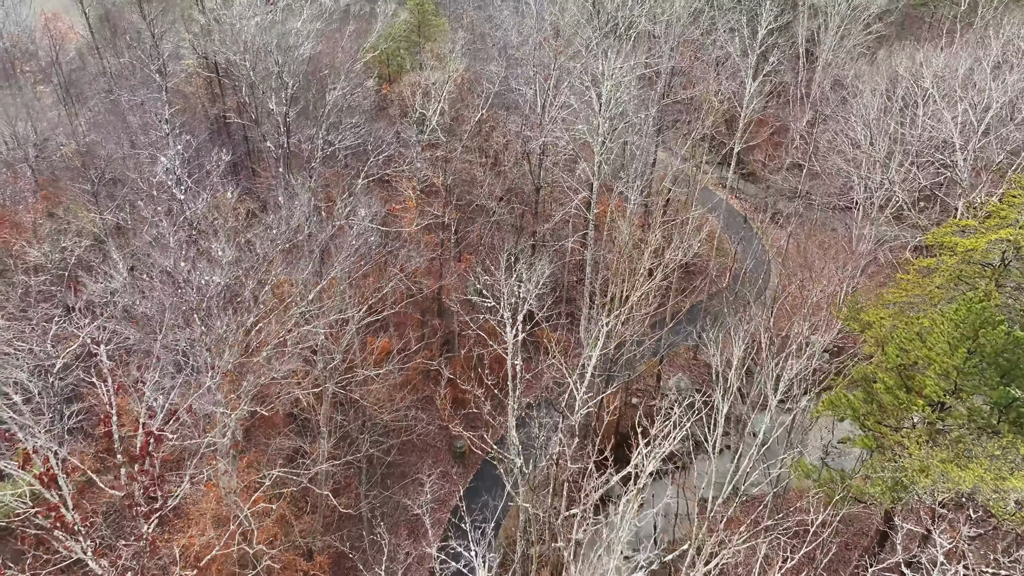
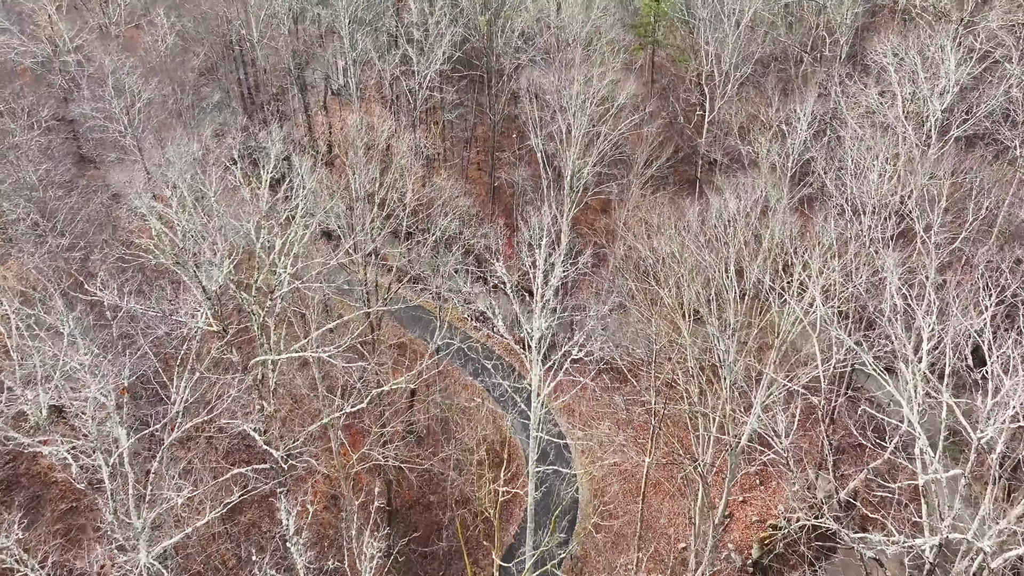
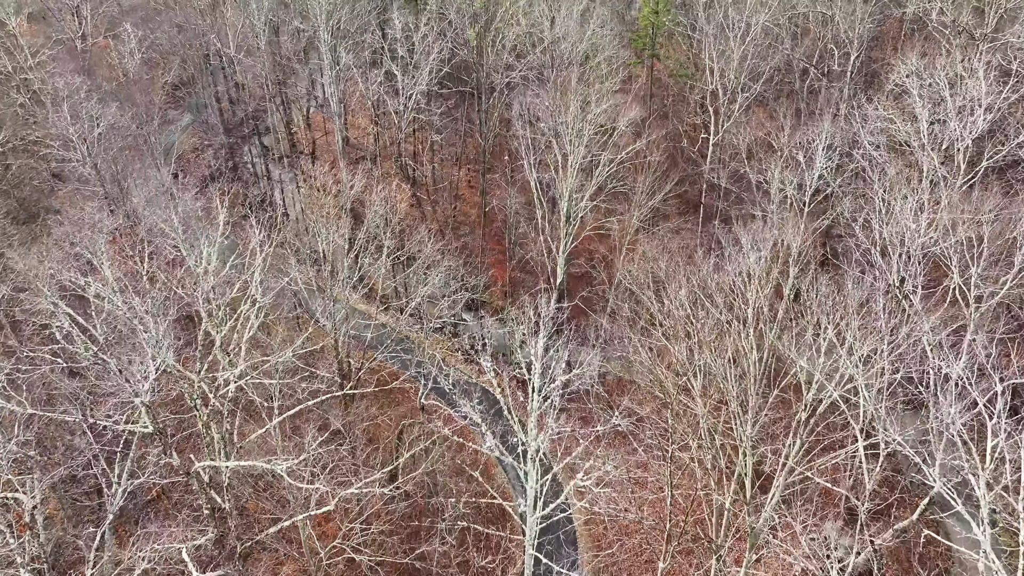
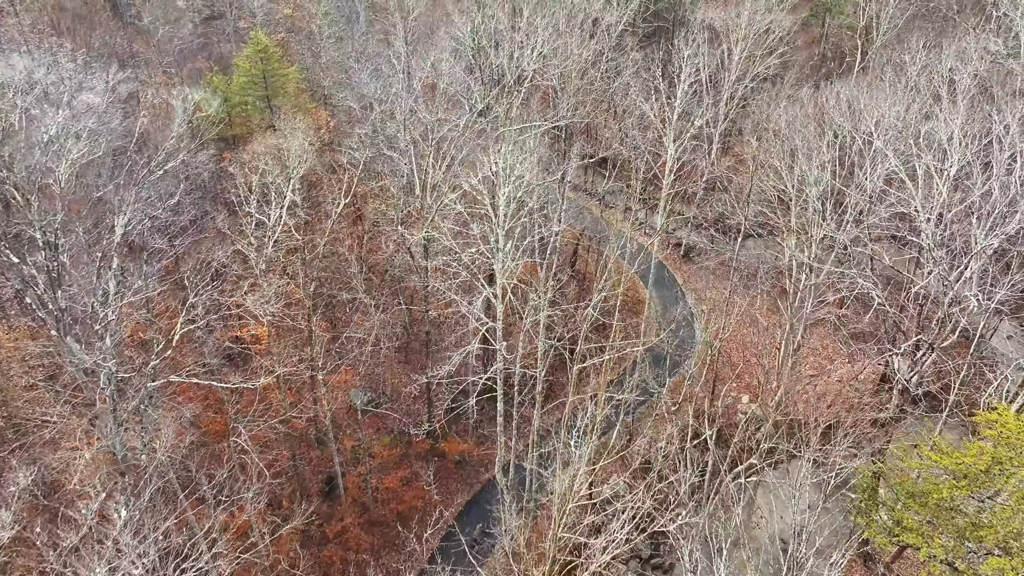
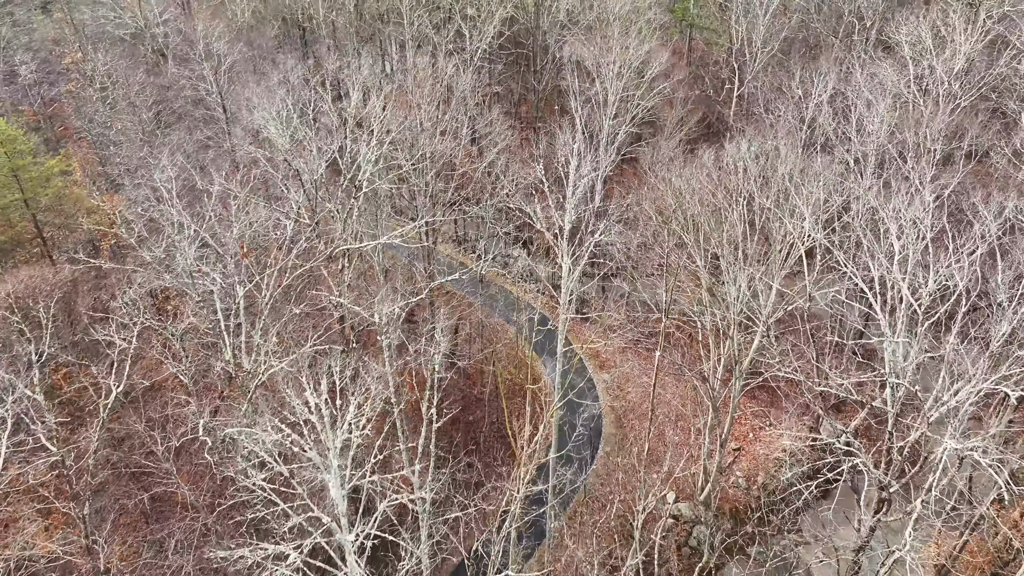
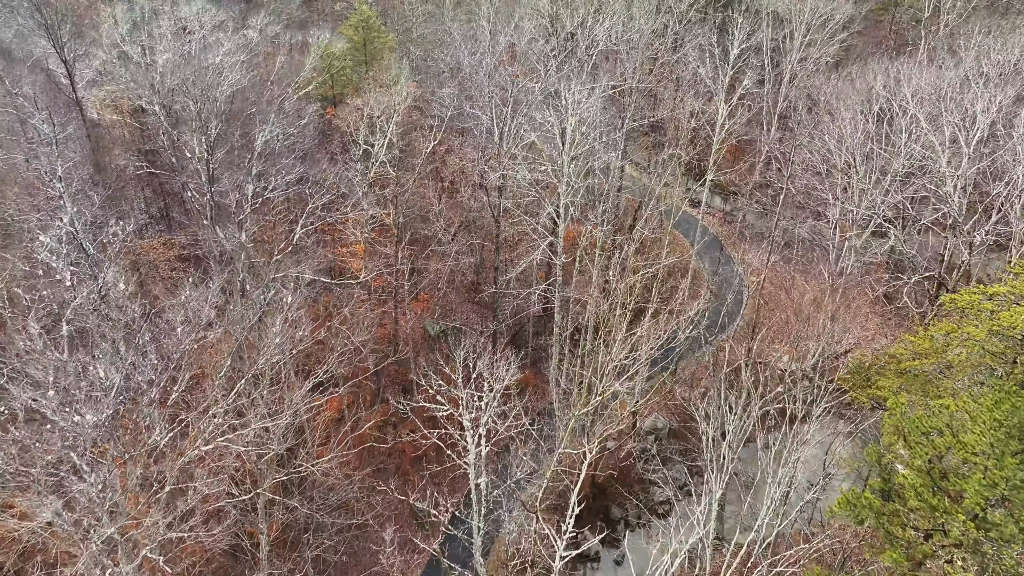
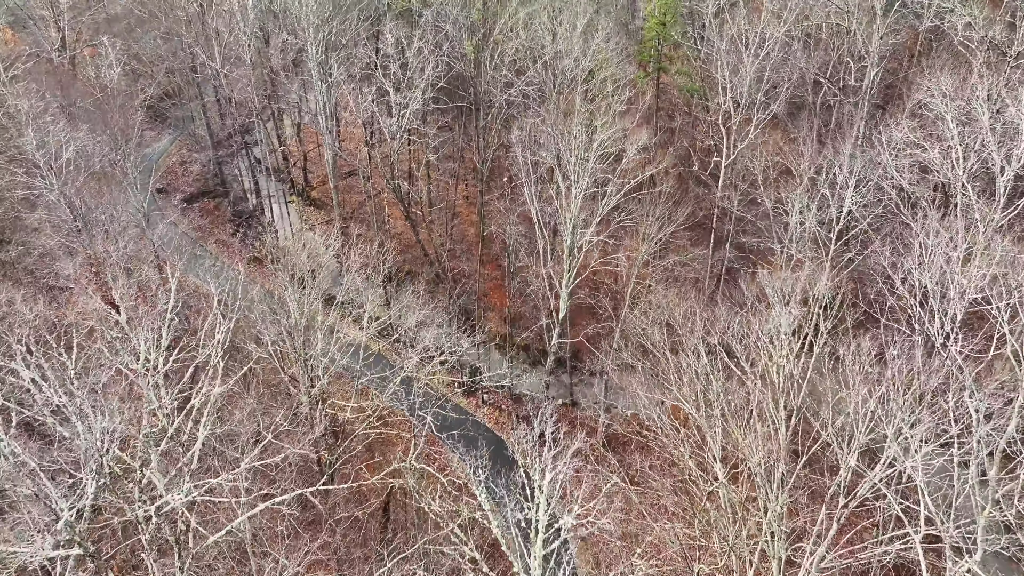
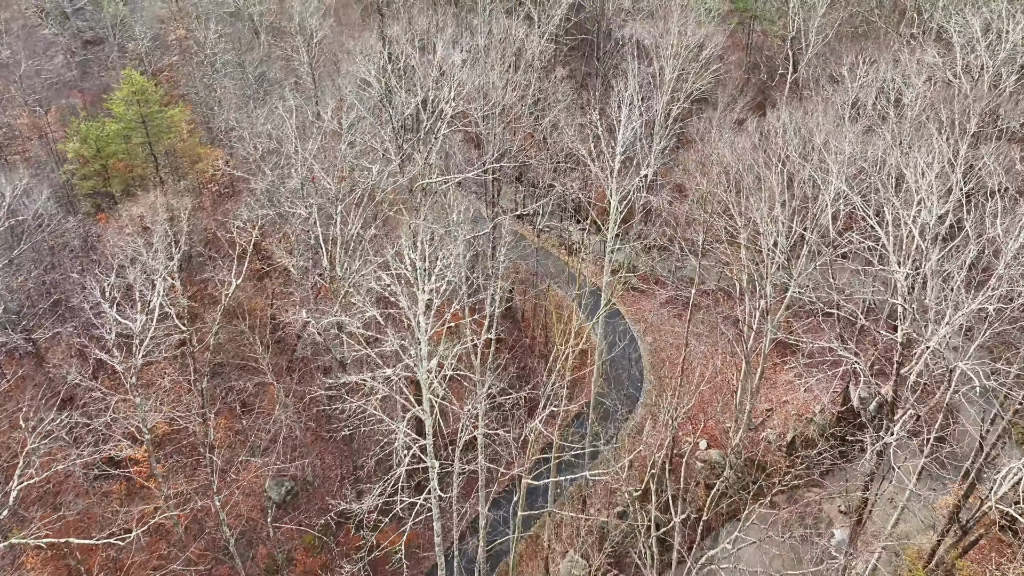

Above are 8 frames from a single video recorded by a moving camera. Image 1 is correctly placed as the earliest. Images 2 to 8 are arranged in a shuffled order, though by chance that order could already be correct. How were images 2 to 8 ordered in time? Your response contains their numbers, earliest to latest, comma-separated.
6, 4, 8, 5, 2, 3, 7
